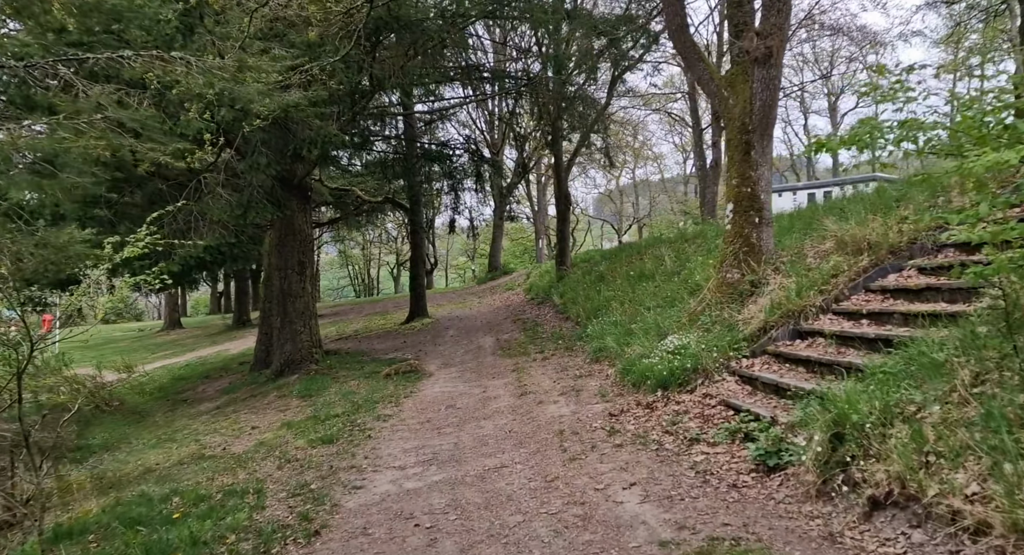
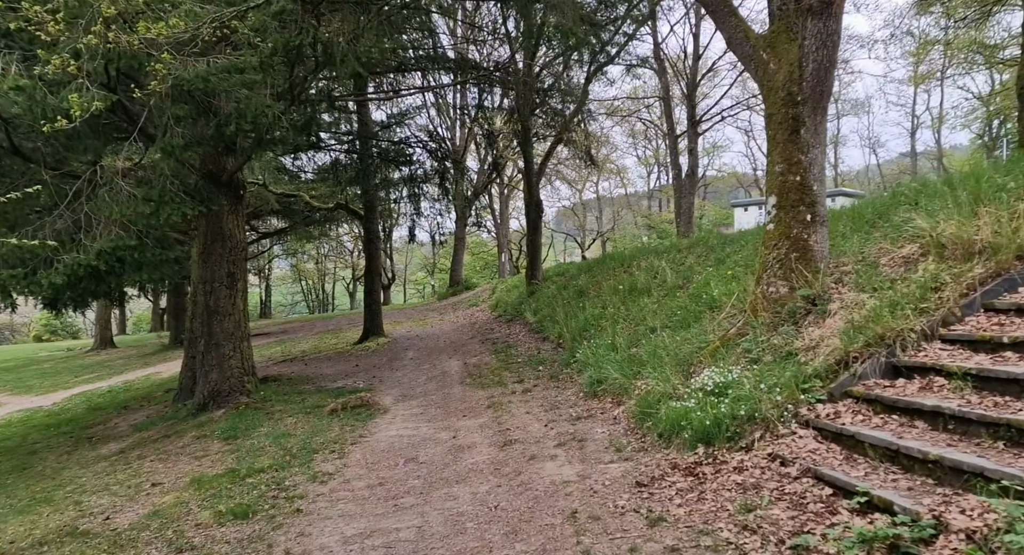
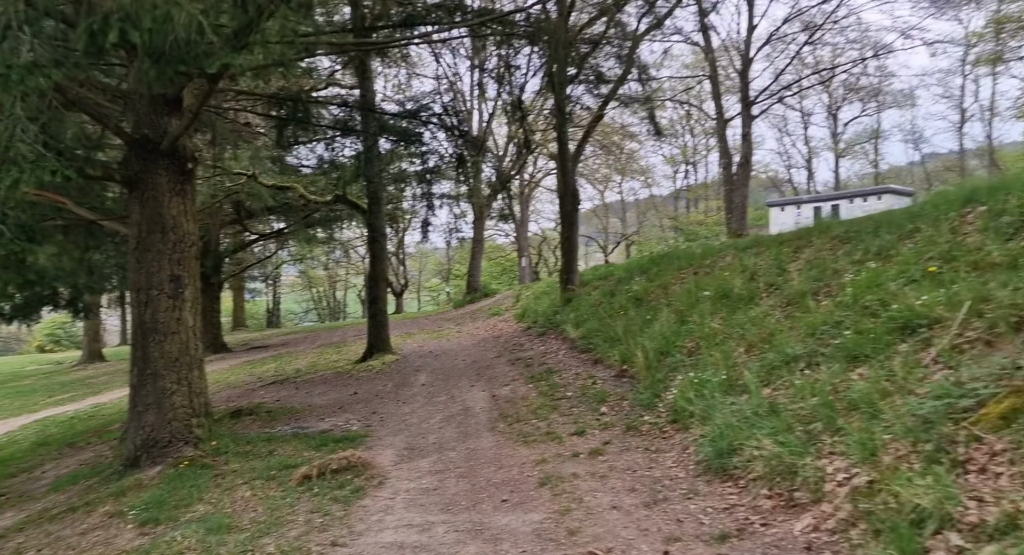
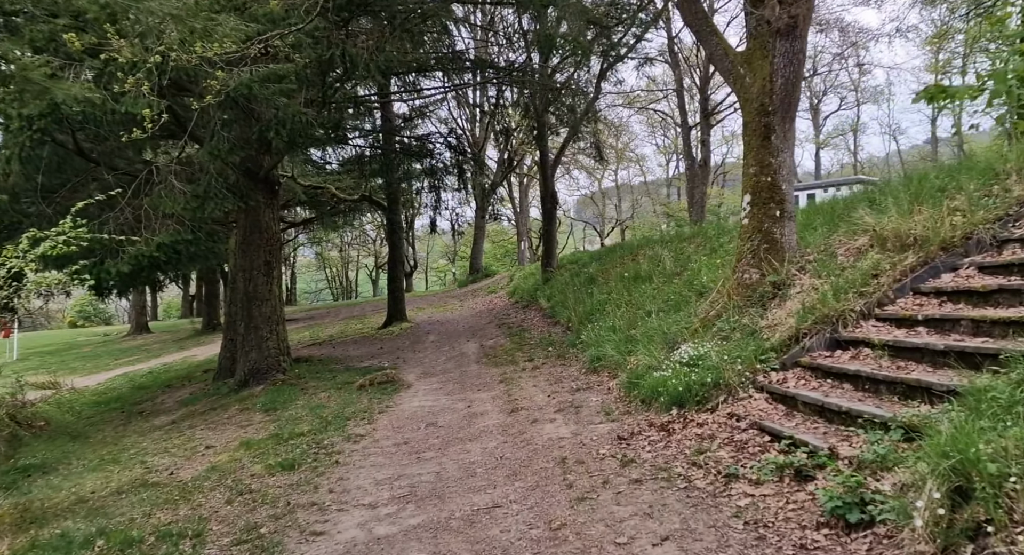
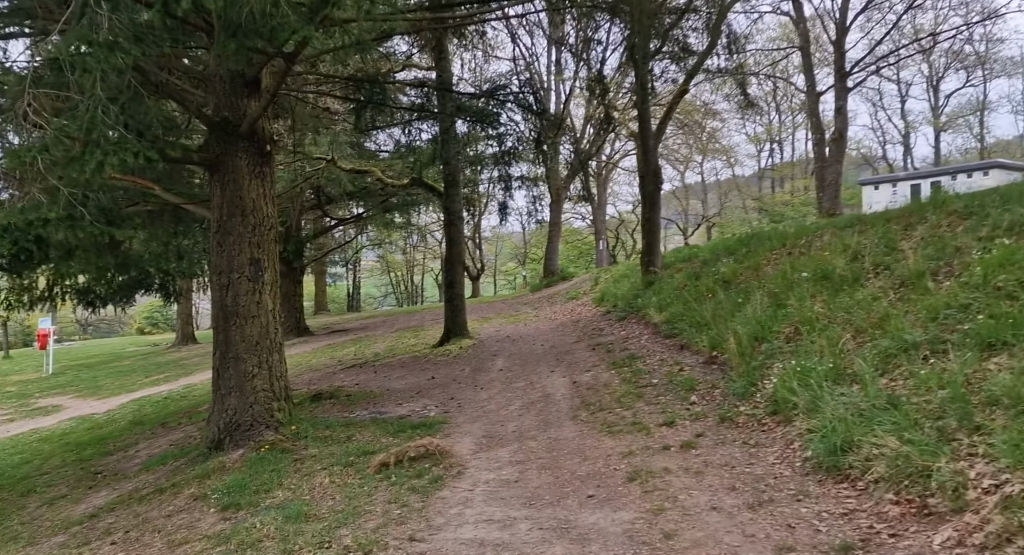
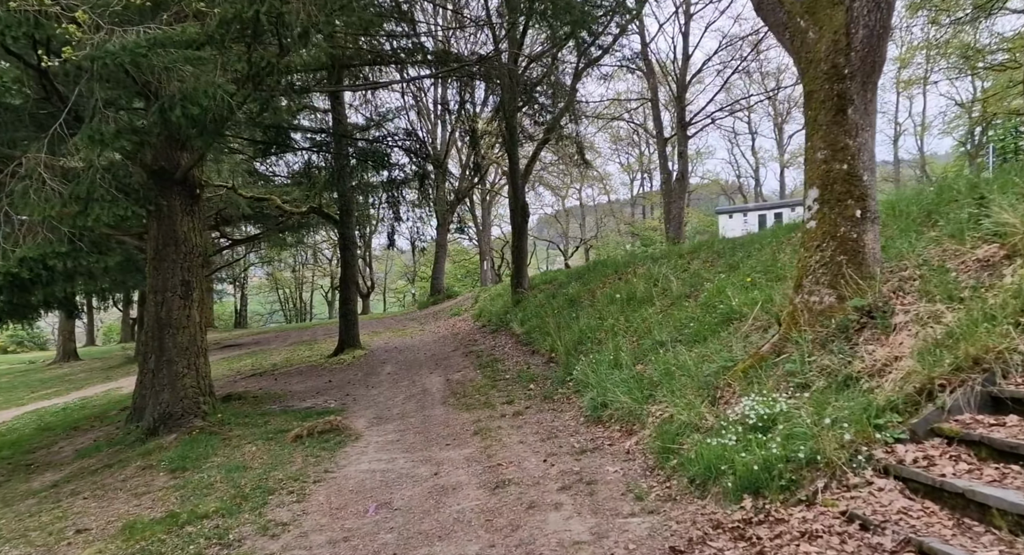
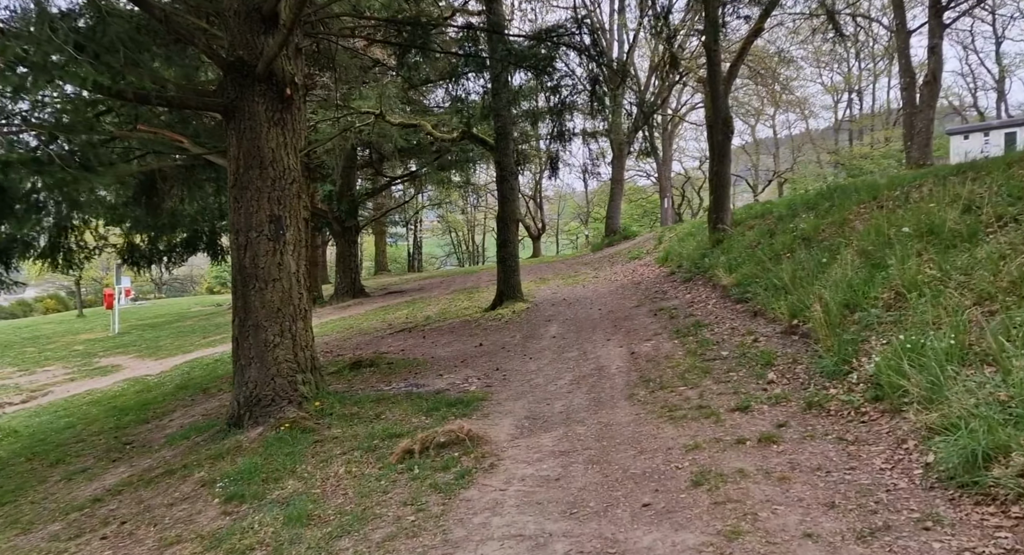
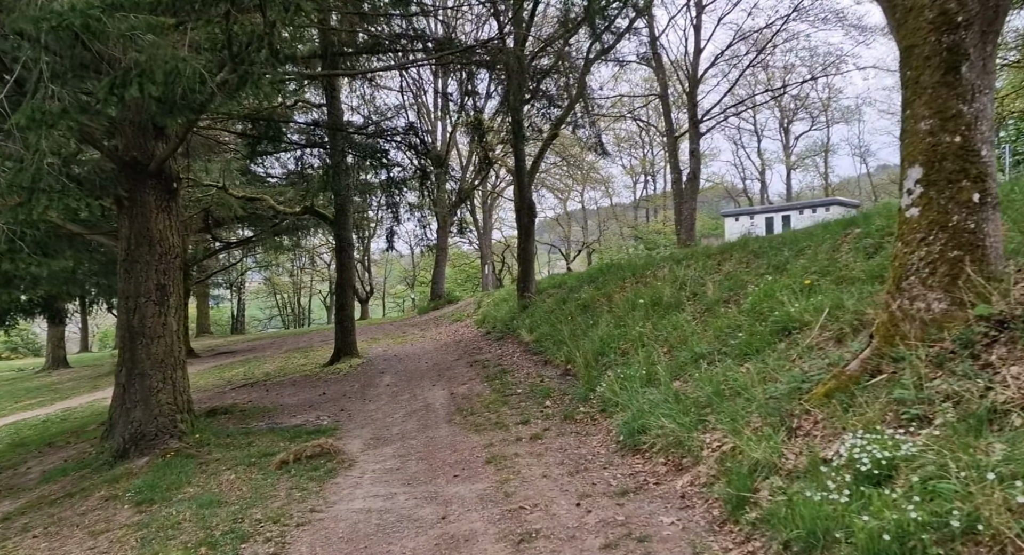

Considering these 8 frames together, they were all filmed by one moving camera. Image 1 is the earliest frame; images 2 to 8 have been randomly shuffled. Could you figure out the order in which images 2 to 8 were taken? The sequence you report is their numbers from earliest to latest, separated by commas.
4, 2, 6, 8, 3, 5, 7
